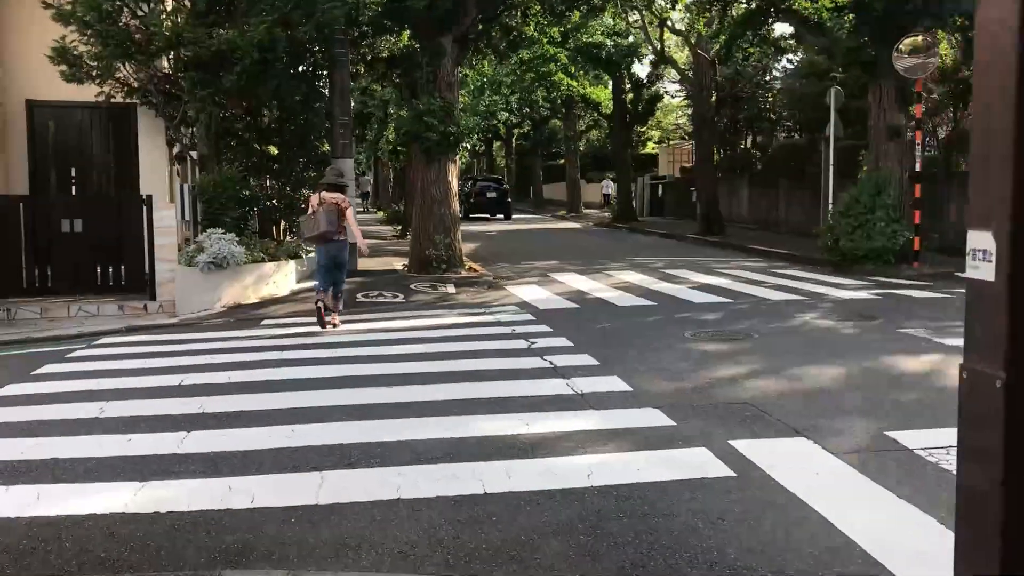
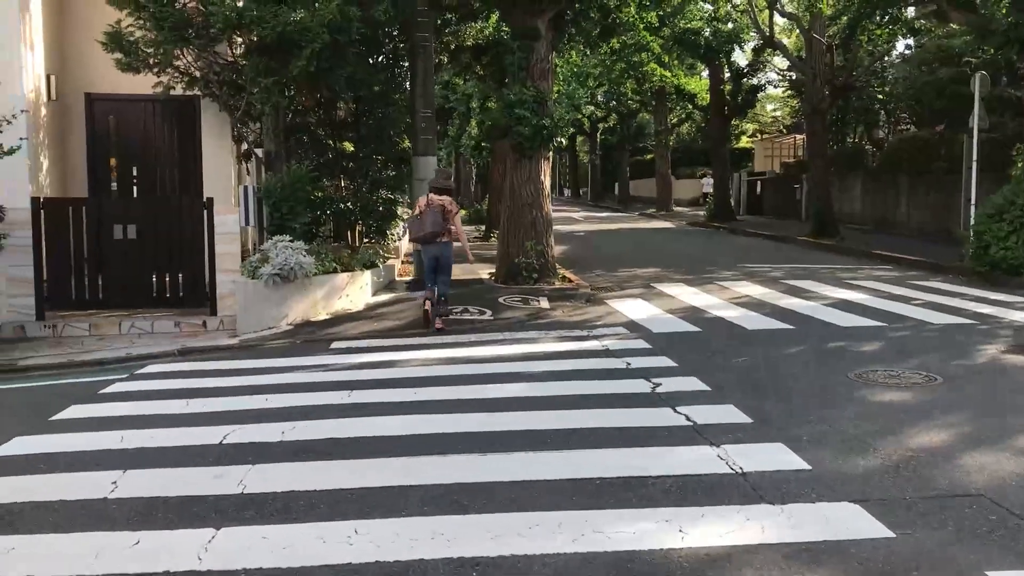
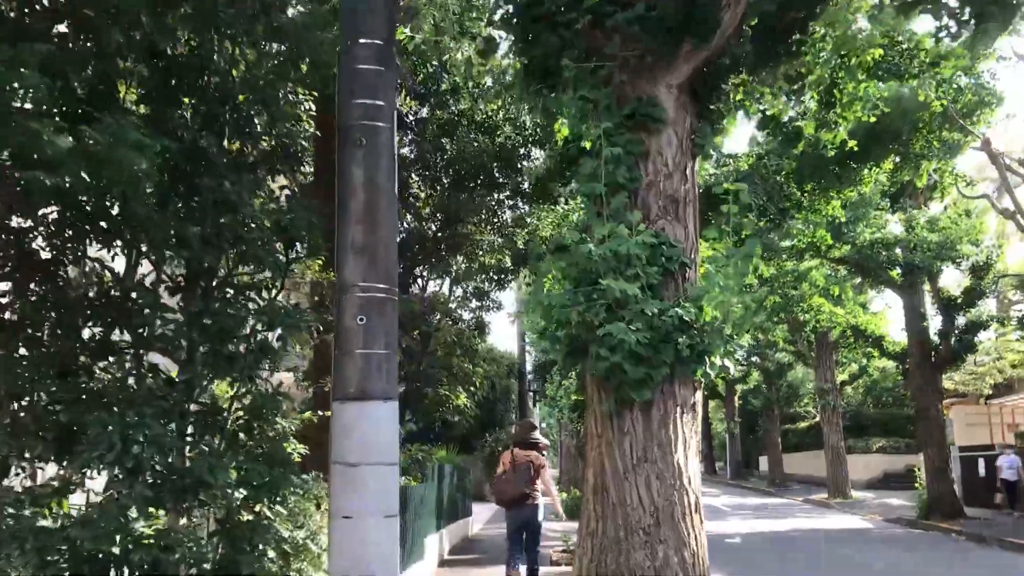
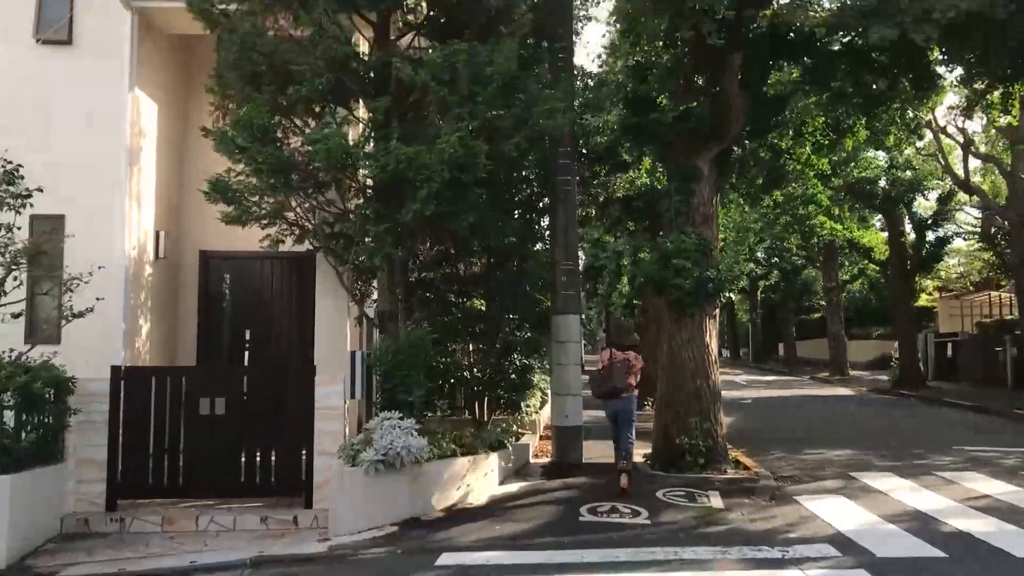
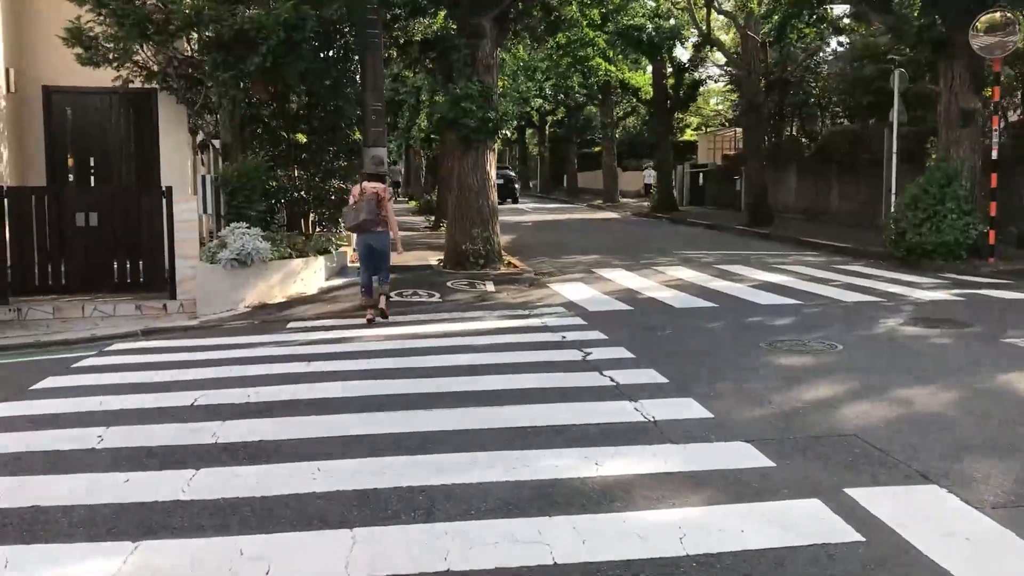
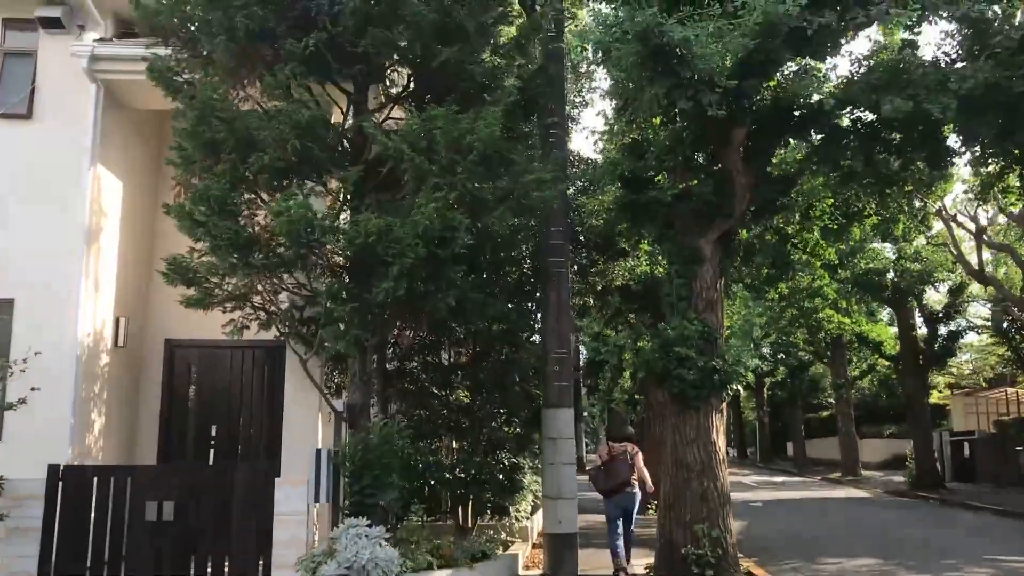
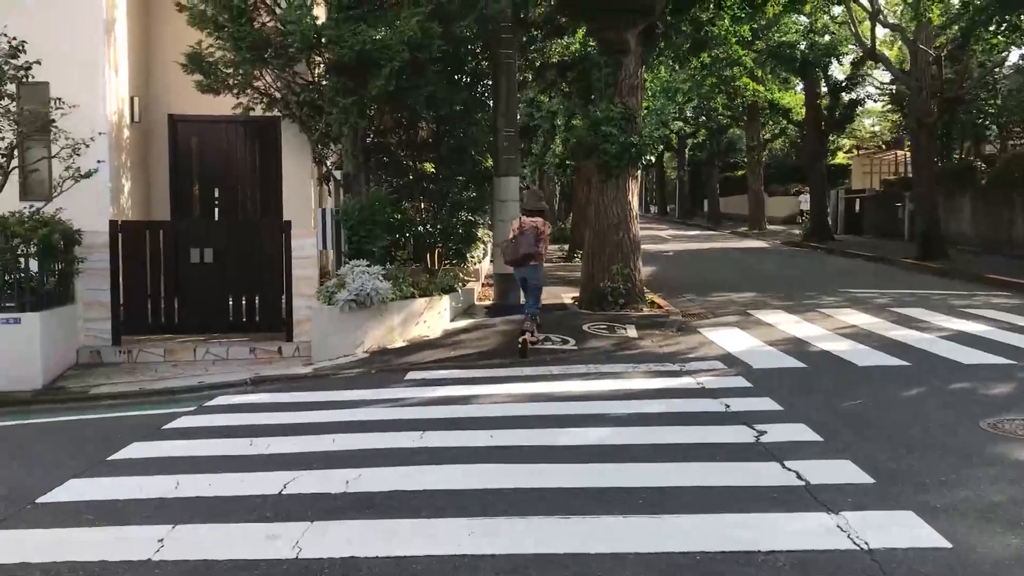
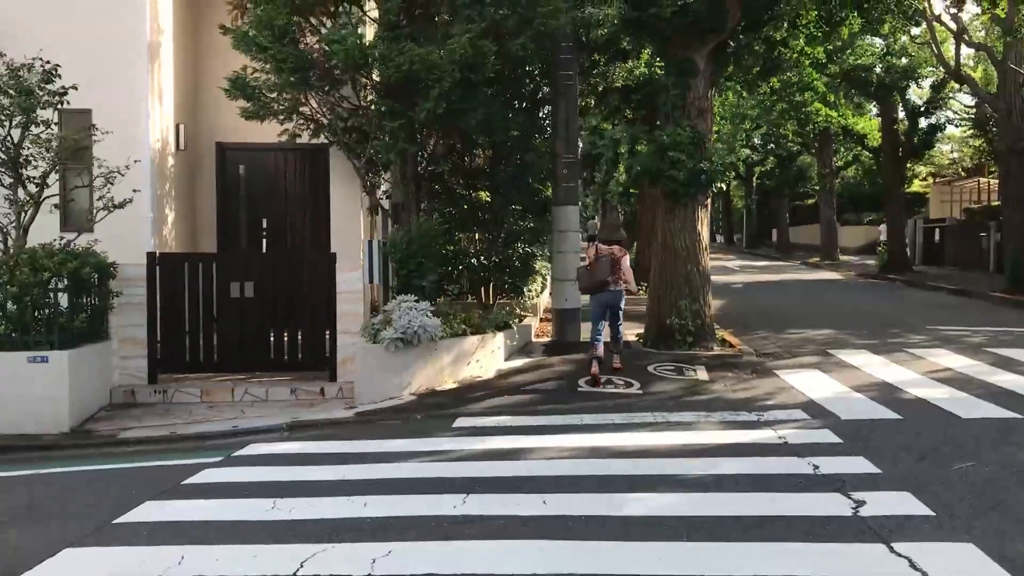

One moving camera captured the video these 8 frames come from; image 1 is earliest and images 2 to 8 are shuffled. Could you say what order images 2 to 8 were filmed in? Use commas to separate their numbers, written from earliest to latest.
5, 2, 7, 8, 4, 6, 3
